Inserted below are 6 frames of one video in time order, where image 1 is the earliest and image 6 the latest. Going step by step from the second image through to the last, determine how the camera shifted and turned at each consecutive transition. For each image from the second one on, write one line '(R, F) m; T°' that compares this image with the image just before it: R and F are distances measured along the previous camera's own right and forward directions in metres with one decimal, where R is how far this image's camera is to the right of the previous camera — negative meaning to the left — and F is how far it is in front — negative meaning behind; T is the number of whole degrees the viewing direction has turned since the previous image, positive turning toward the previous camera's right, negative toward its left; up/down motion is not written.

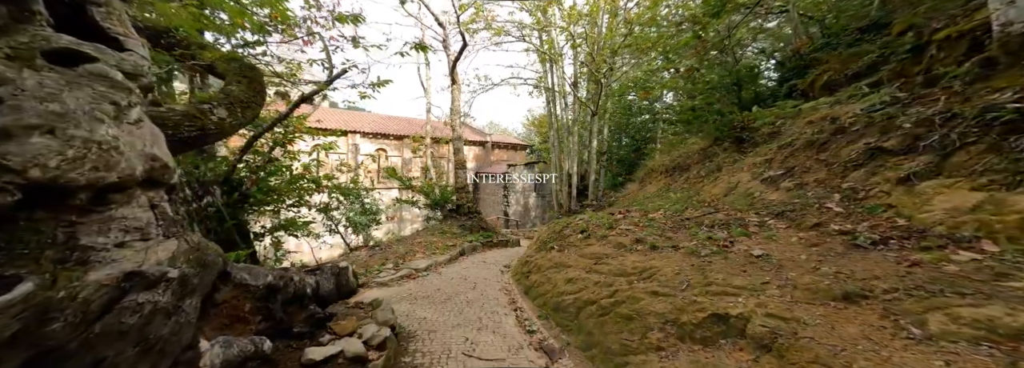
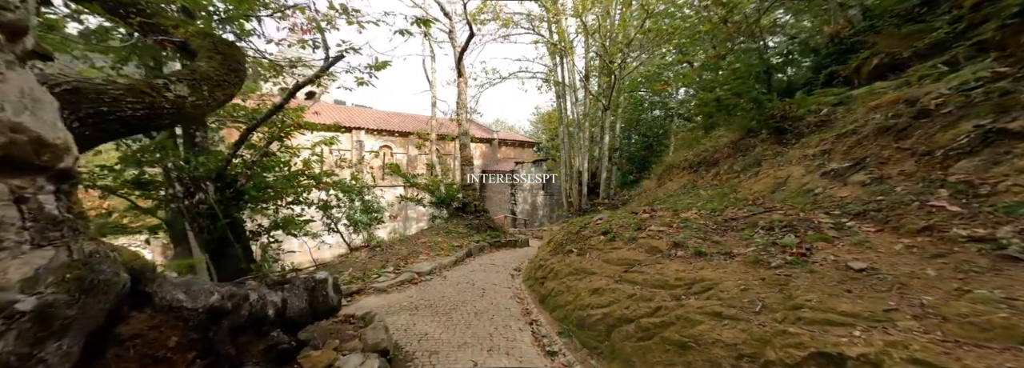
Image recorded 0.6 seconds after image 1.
(-0.1, +0.6) m; -1°
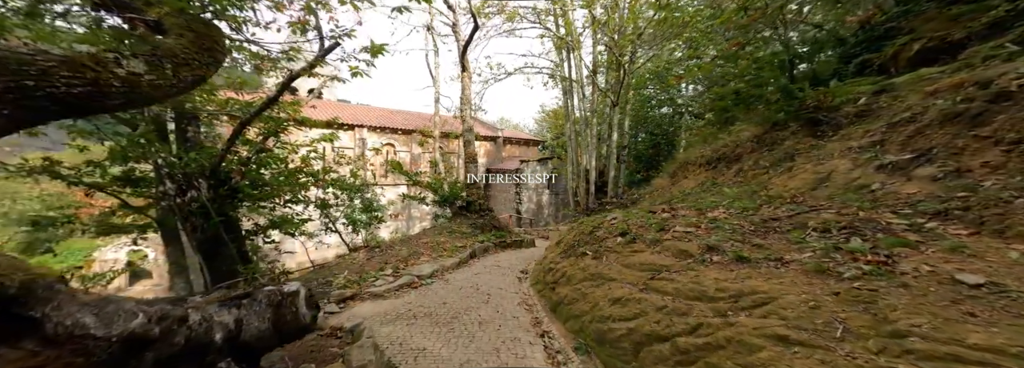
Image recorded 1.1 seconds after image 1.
(0.0, +0.4) m; -1°
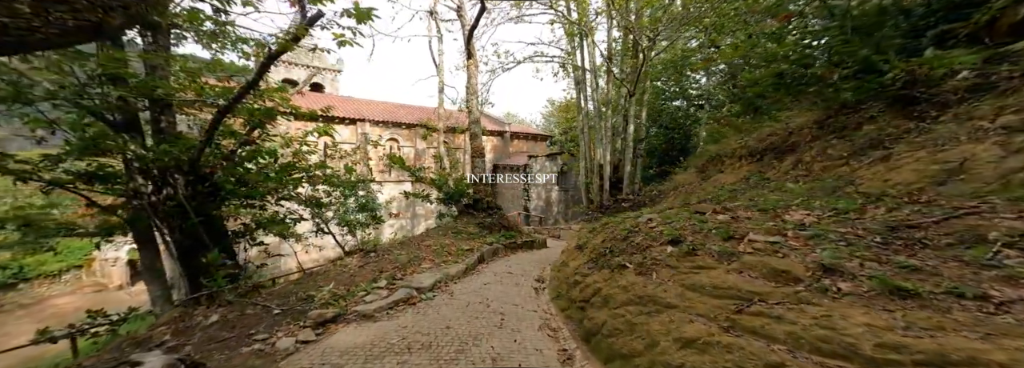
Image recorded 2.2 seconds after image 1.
(-0.1, +0.8) m; -1°
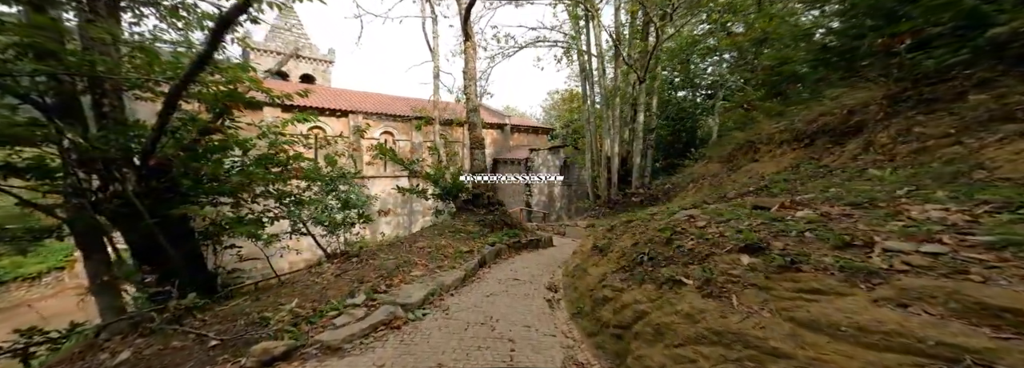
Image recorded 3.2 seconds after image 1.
(-0.1, +0.9) m; 0°
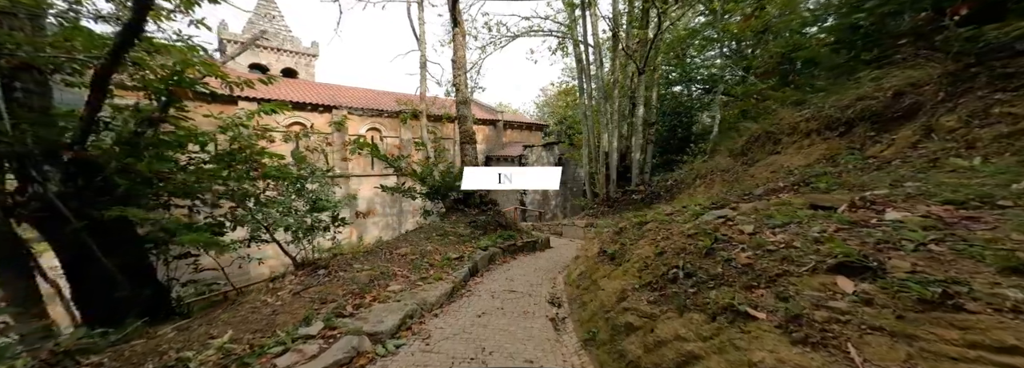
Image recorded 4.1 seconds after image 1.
(0.0, +0.7) m; +1°
